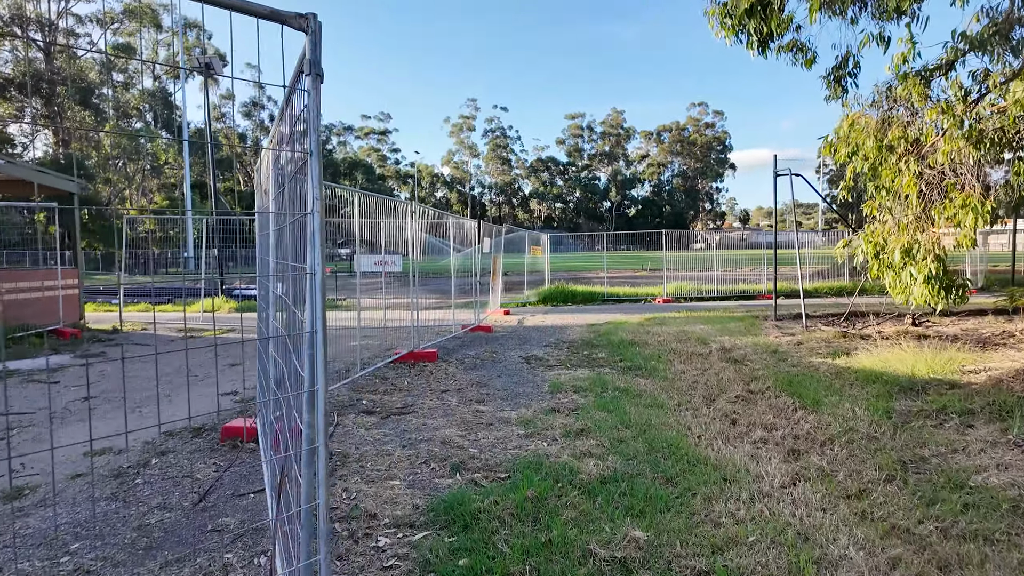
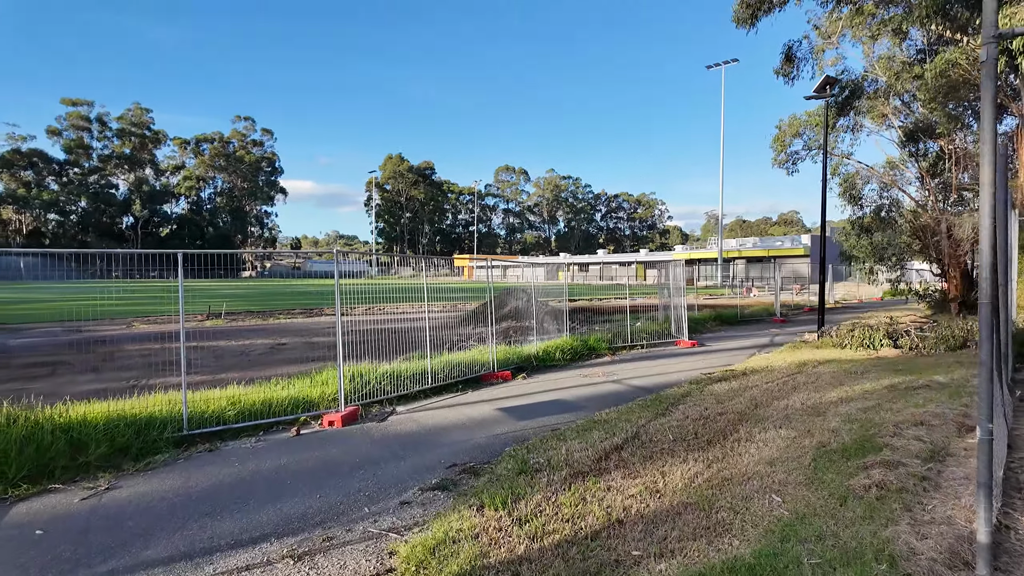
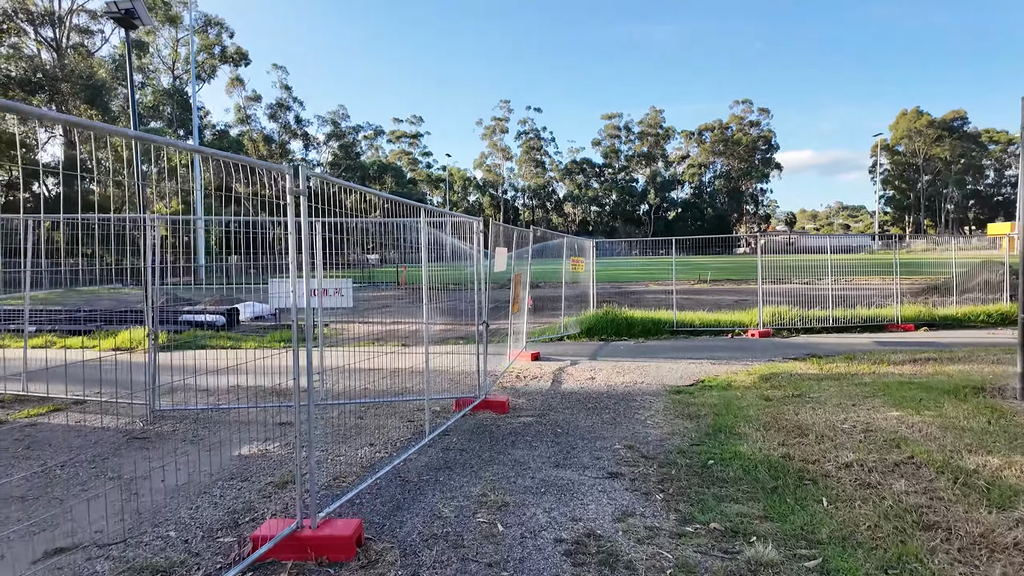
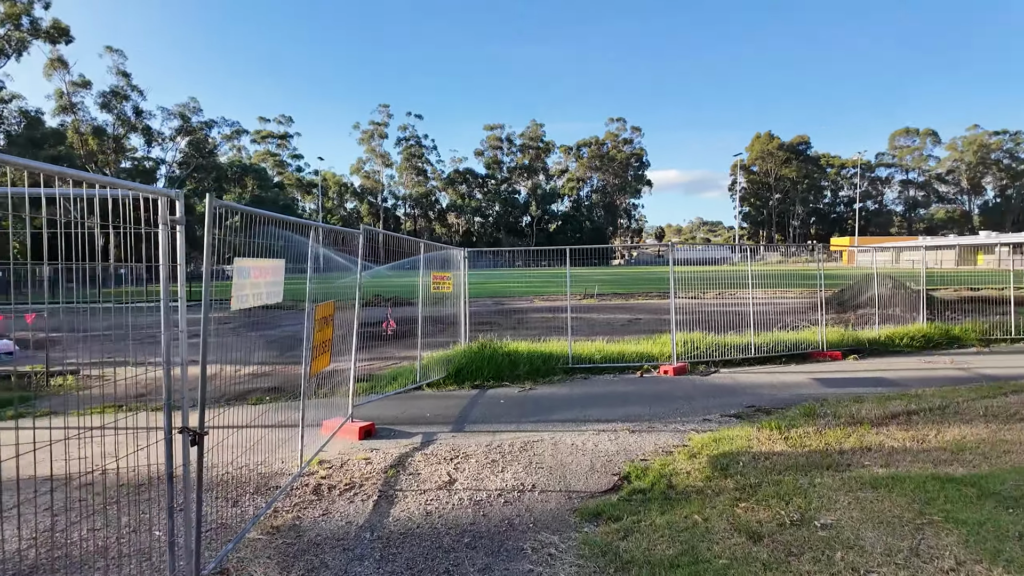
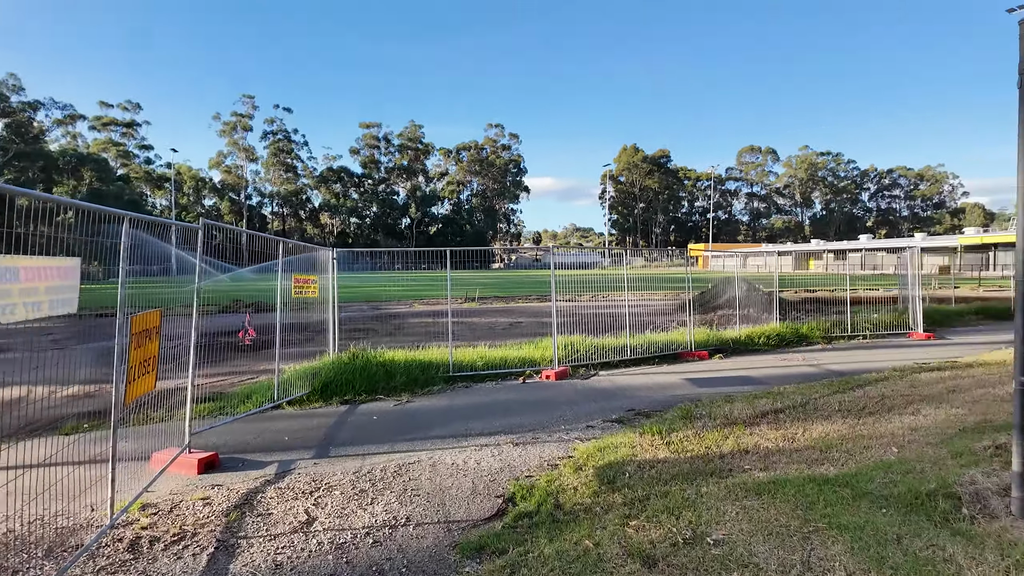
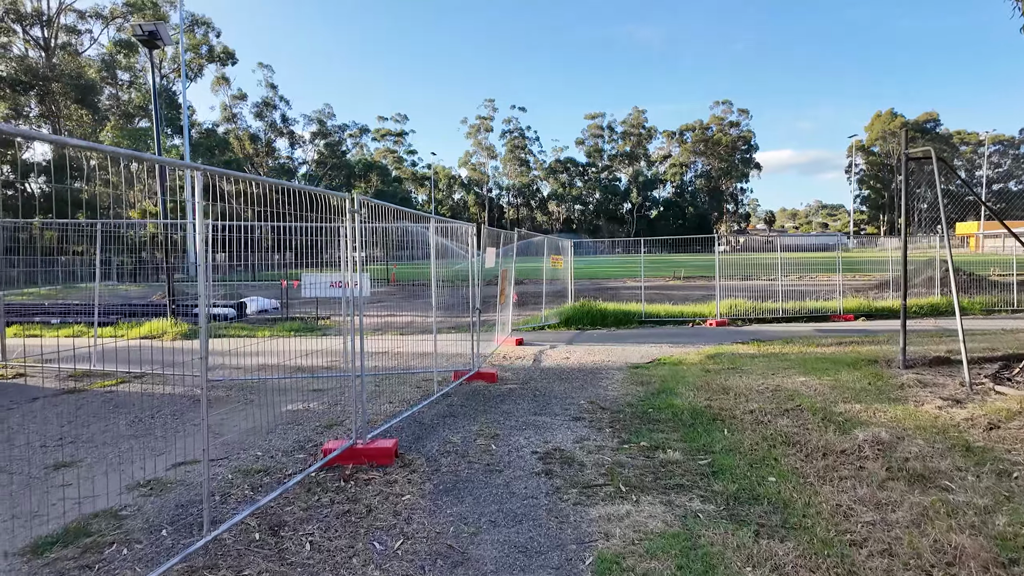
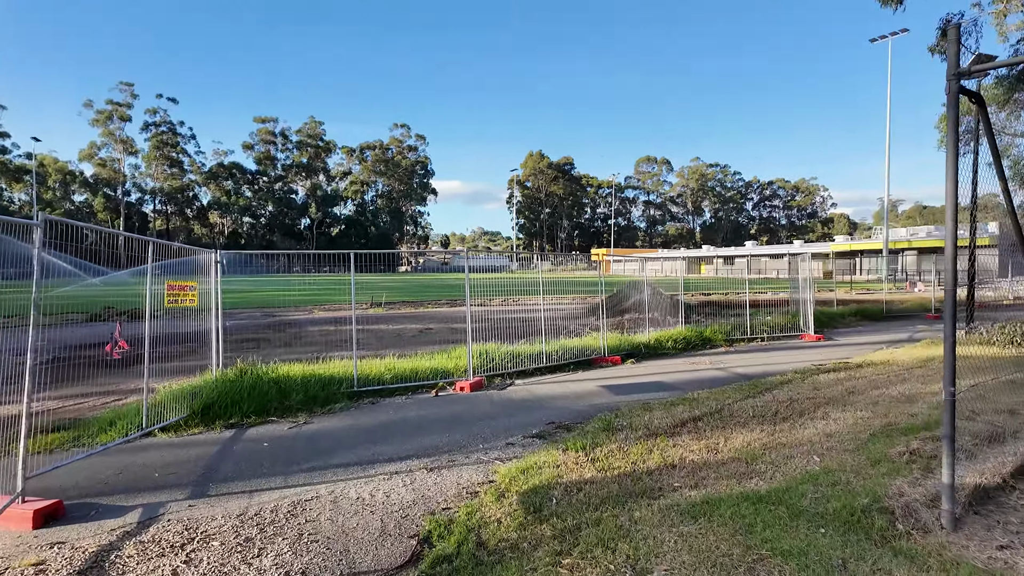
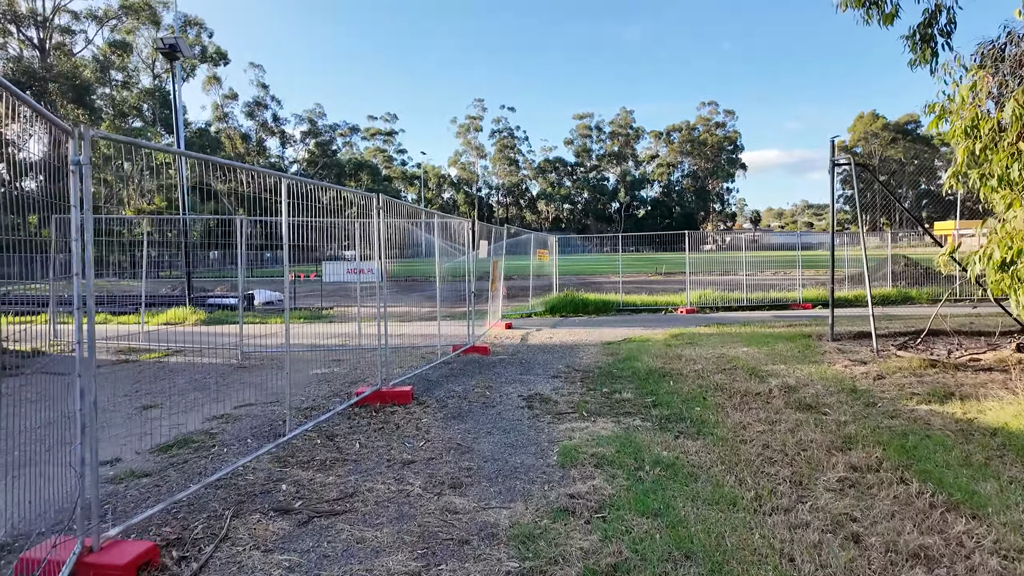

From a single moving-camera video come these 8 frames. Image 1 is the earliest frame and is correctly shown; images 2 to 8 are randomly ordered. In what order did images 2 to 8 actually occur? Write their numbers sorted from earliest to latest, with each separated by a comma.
8, 6, 3, 4, 5, 7, 2
